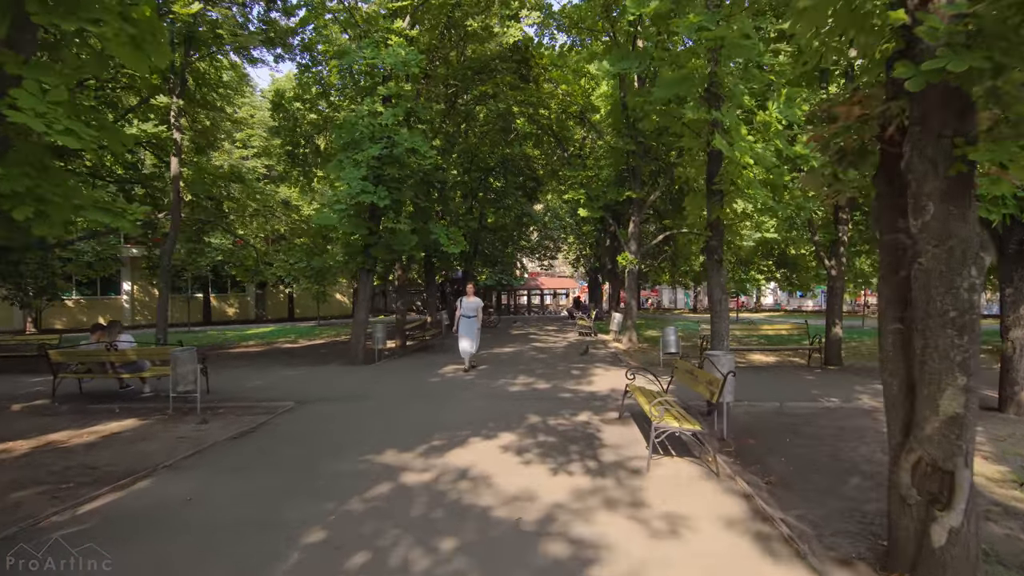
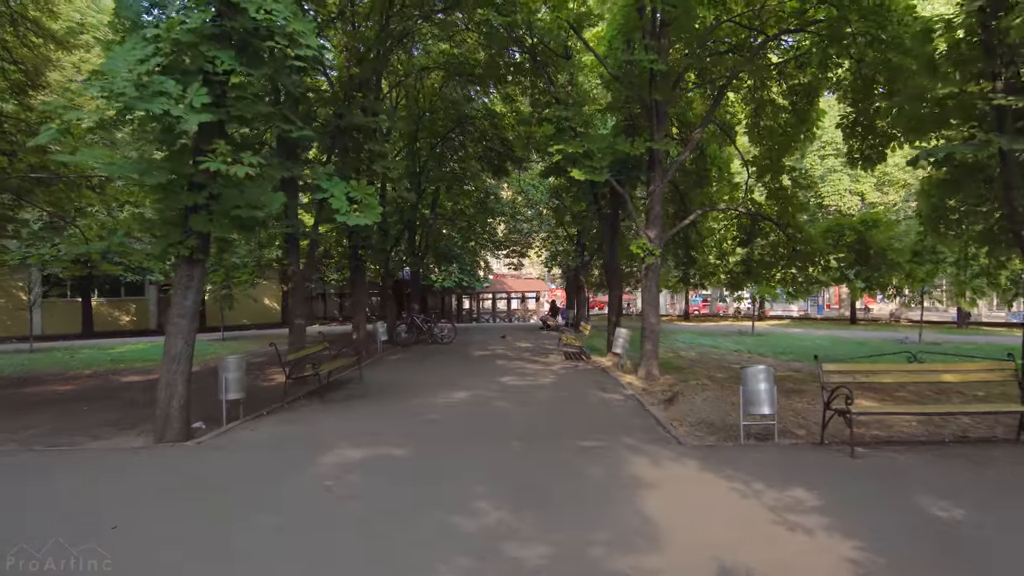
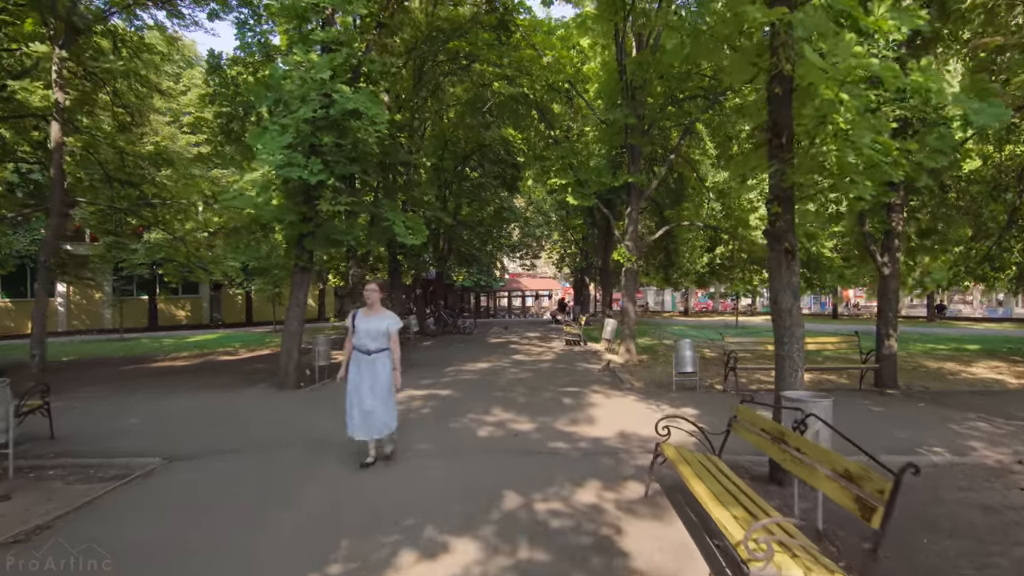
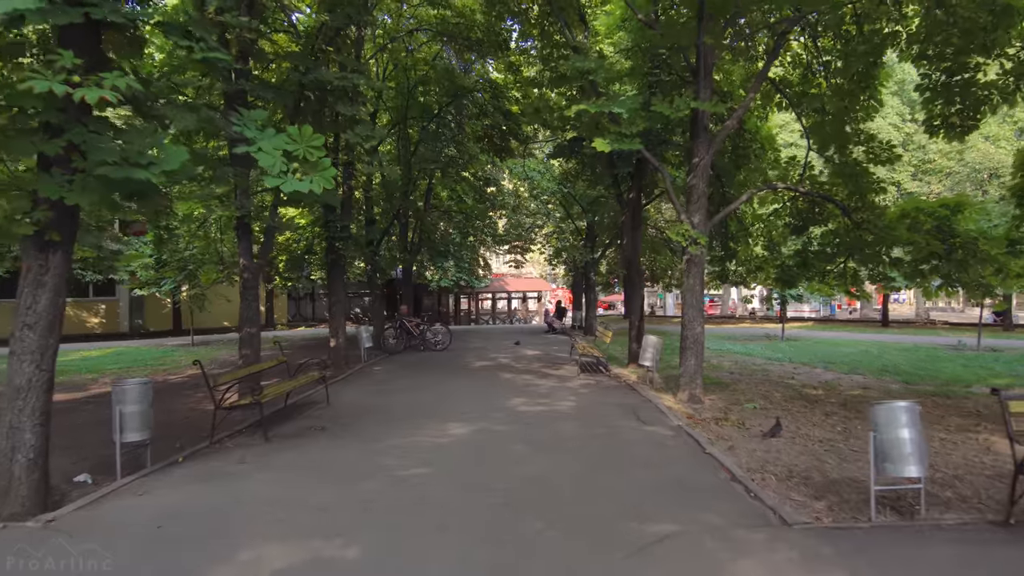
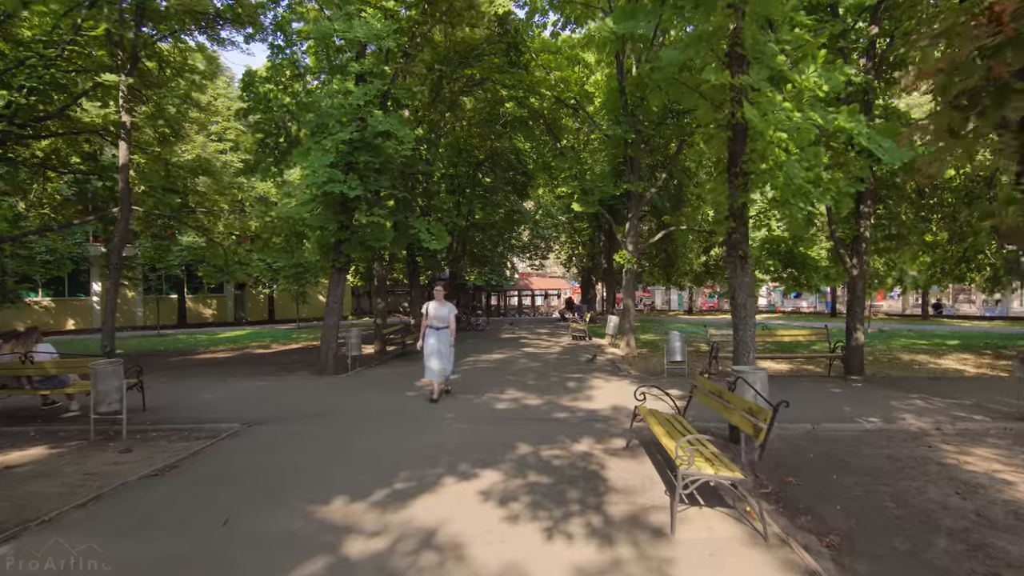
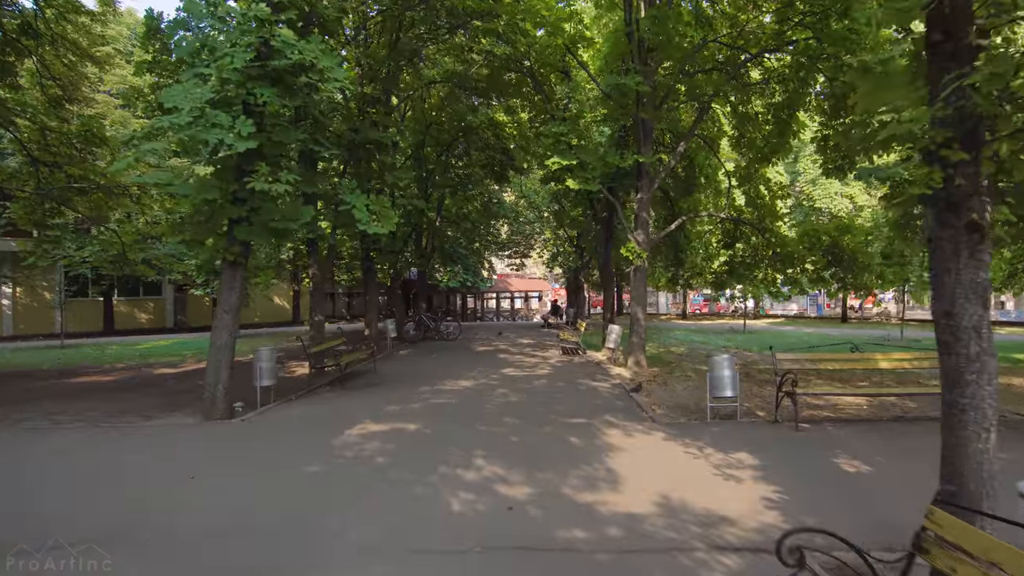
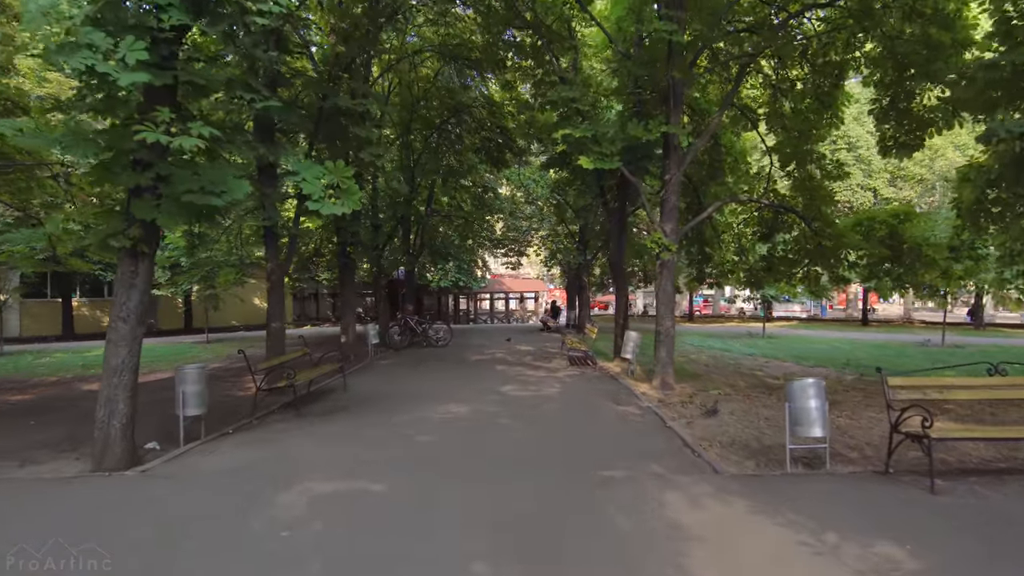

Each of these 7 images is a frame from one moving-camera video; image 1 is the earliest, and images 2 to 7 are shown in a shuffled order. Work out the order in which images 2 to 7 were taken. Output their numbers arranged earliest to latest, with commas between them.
5, 3, 6, 2, 7, 4
